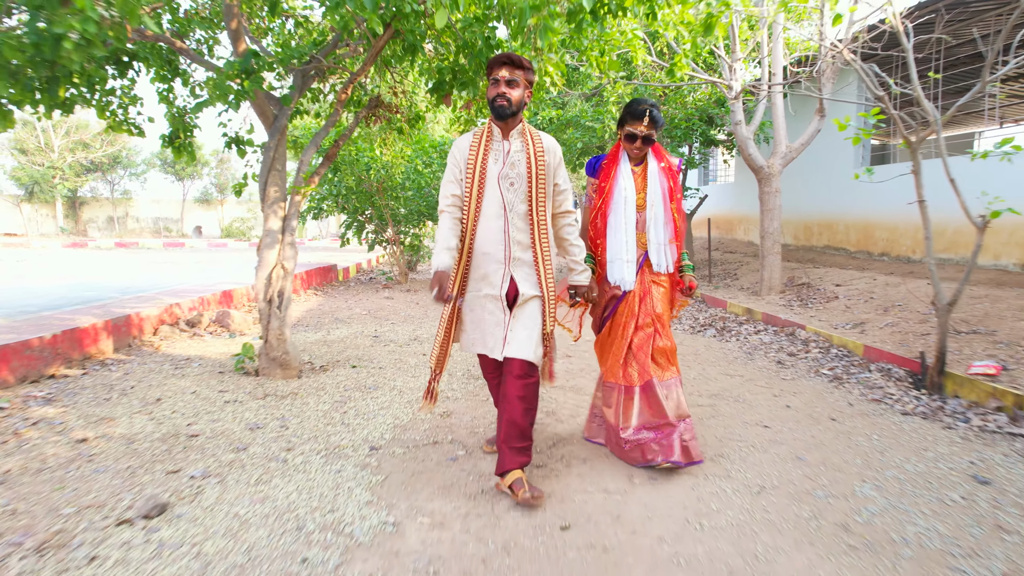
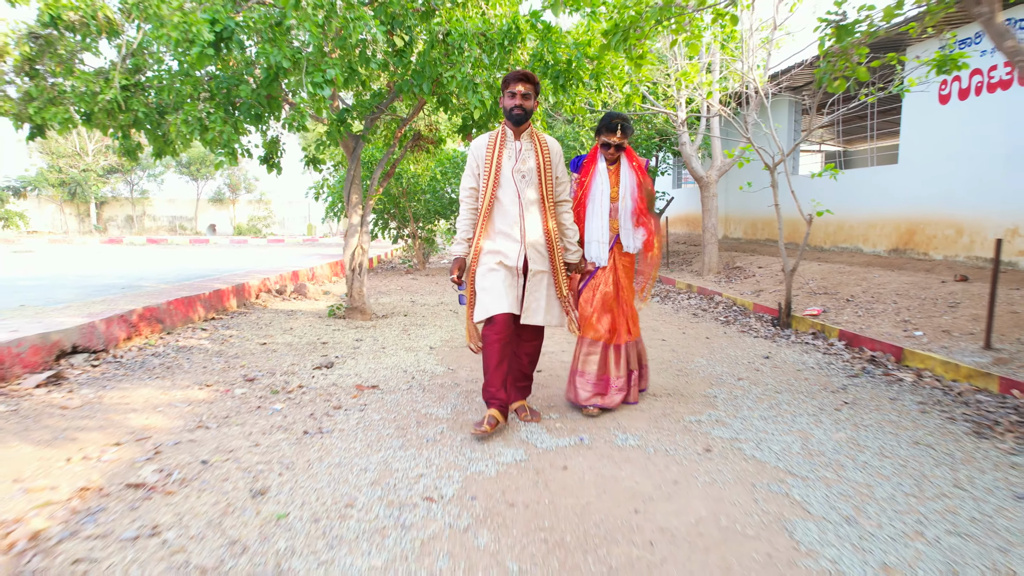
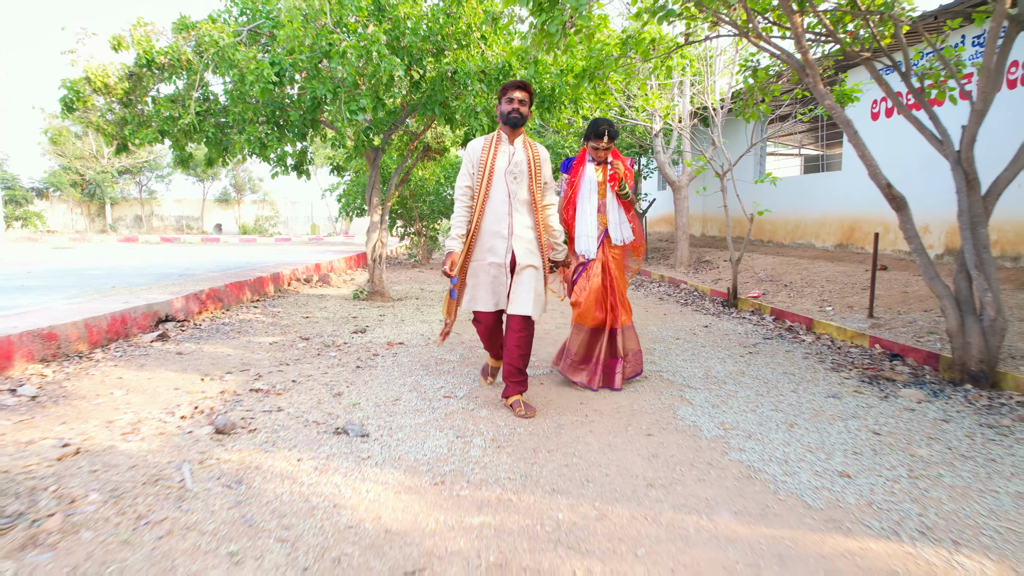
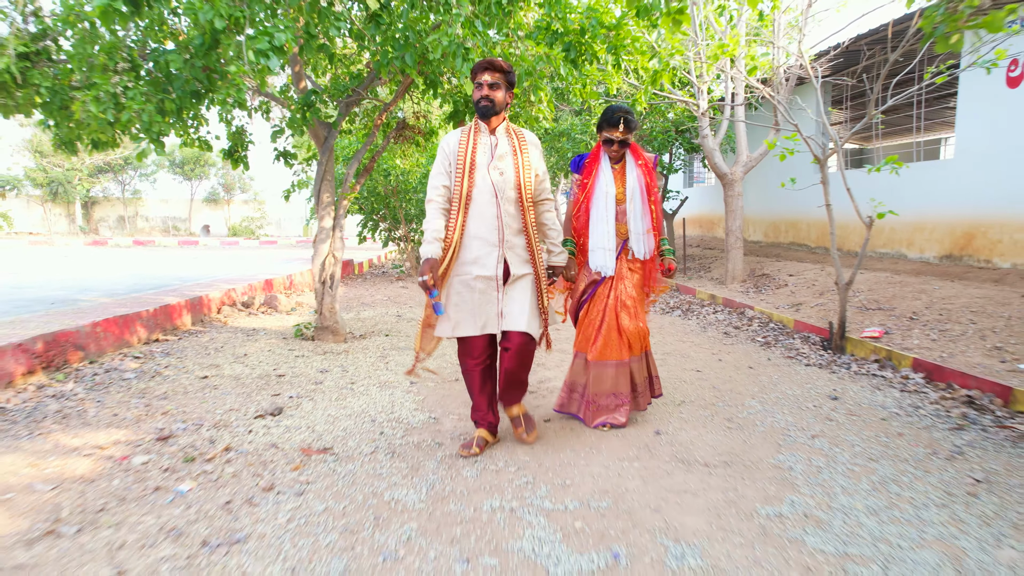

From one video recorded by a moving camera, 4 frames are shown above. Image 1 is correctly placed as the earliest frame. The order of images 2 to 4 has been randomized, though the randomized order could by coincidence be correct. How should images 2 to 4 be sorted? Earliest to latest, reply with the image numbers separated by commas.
4, 2, 3
